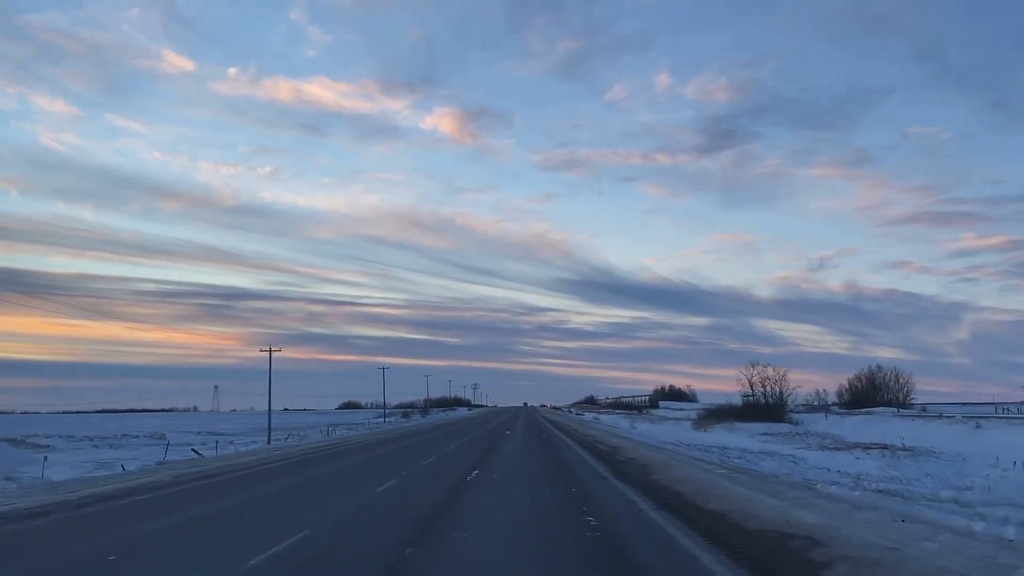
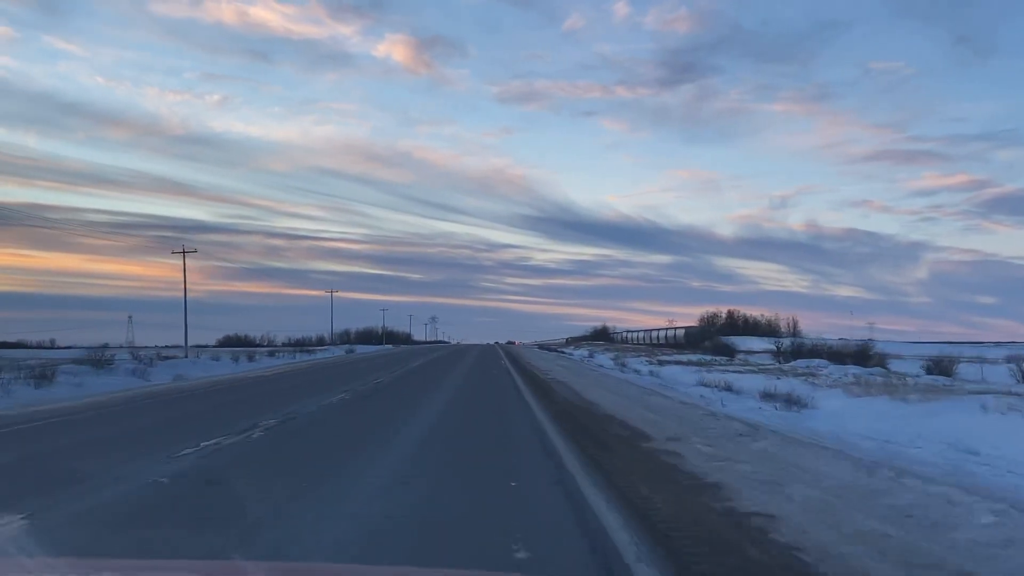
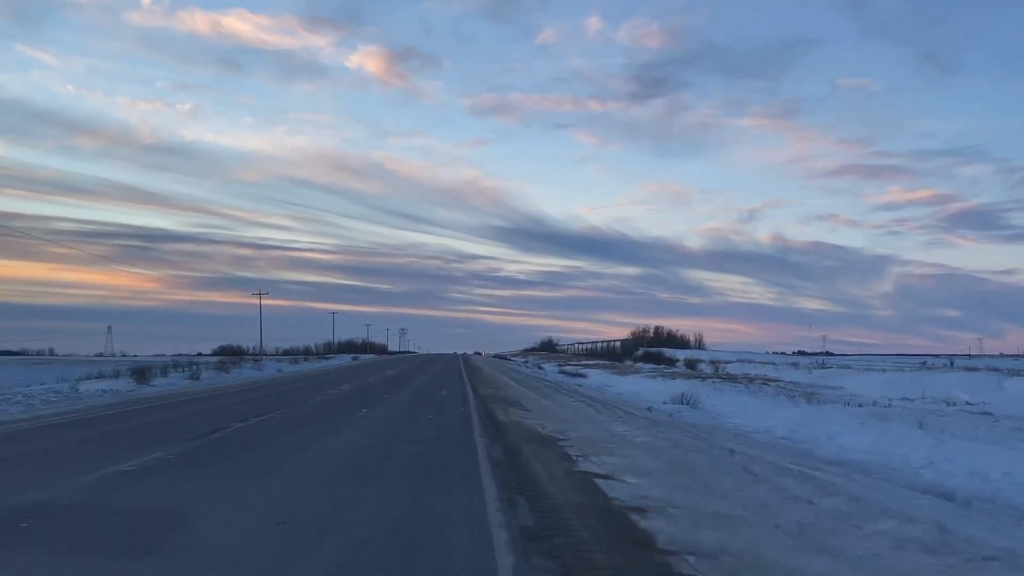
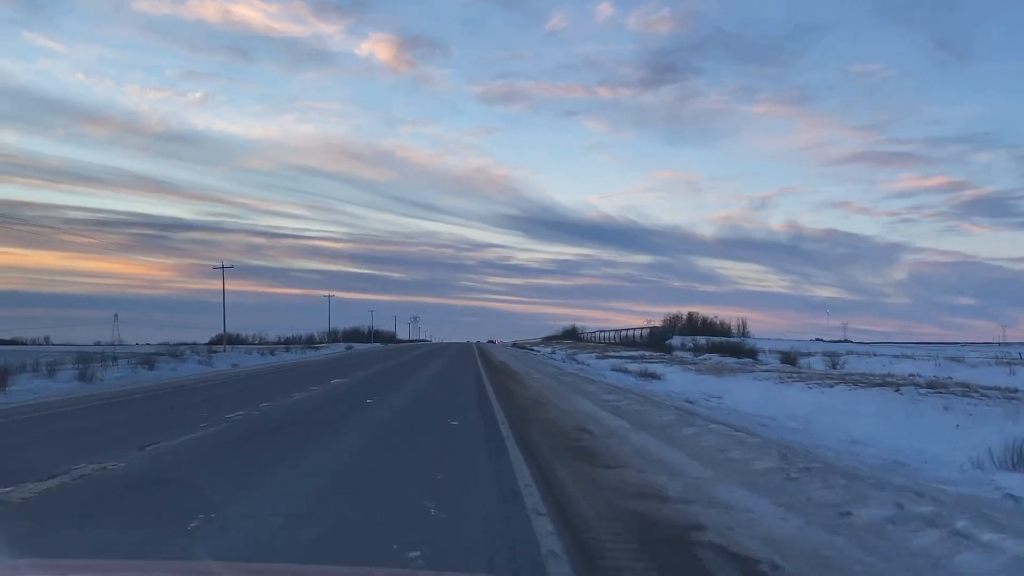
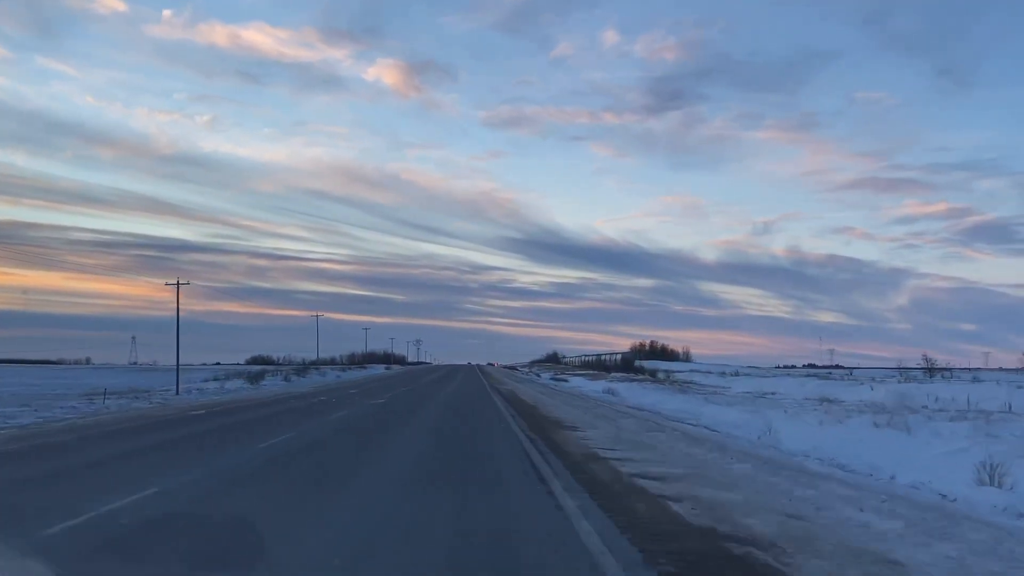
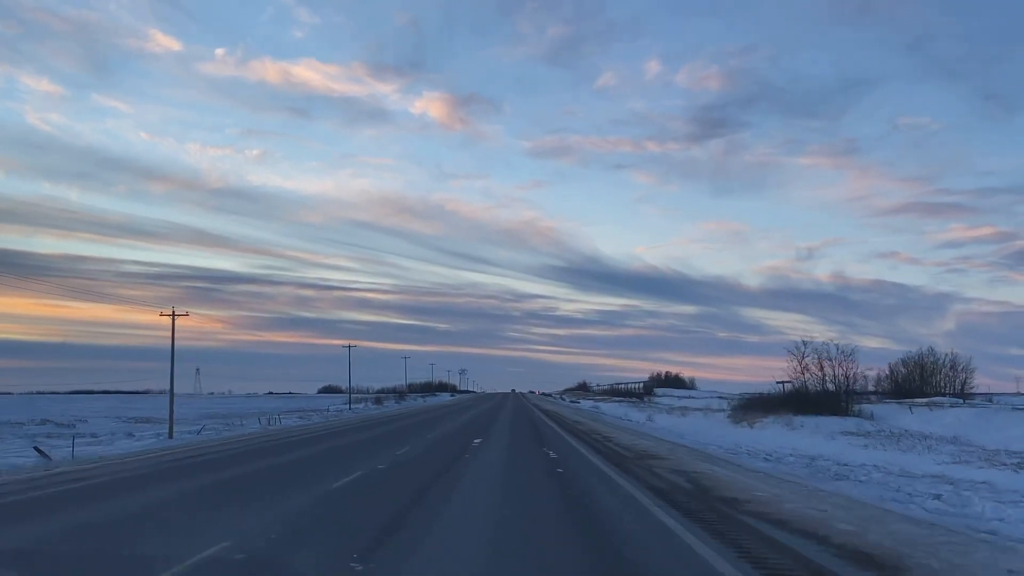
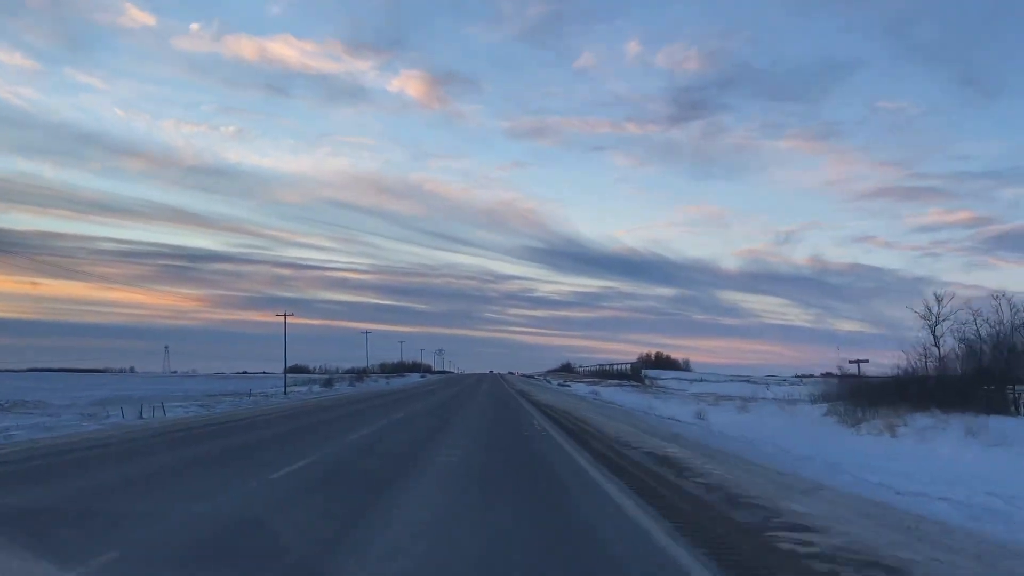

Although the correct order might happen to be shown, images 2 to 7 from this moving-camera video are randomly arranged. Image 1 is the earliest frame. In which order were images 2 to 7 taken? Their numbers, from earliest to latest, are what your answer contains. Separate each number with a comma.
6, 7, 5, 3, 4, 2
